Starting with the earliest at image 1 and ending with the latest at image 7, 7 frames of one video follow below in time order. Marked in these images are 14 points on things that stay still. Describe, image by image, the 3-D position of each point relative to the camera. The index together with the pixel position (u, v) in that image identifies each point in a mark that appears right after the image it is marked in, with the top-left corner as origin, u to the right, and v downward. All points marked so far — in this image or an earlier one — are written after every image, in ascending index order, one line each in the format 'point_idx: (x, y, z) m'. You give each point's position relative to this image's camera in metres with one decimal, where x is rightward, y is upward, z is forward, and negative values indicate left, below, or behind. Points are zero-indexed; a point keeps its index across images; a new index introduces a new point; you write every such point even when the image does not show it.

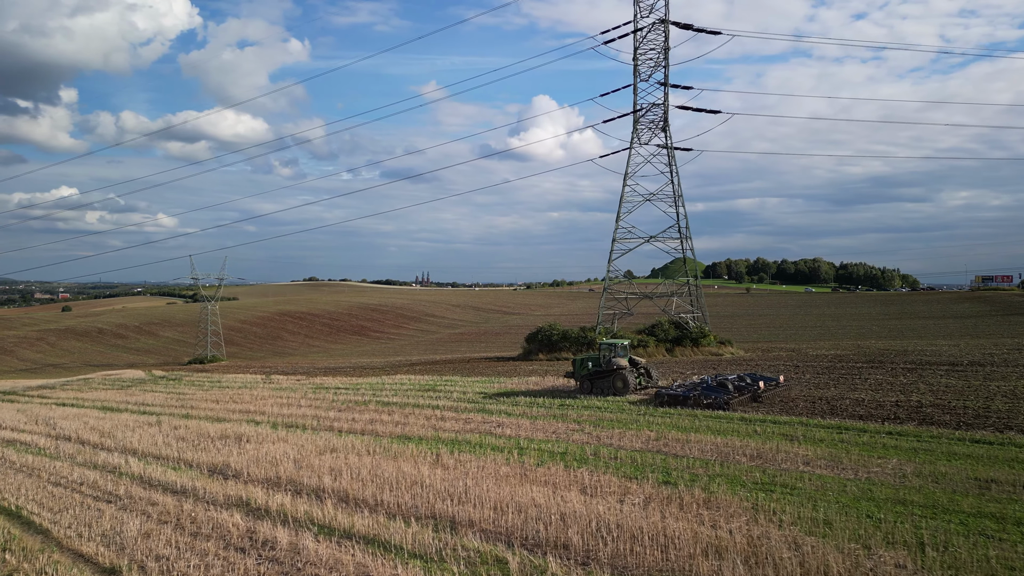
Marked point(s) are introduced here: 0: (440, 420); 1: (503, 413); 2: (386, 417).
0: (-1.7, -3.1, +16.8) m
1: (-0.2, -2.9, +16.9) m
2: (-3.1, -3.2, +18.1) m
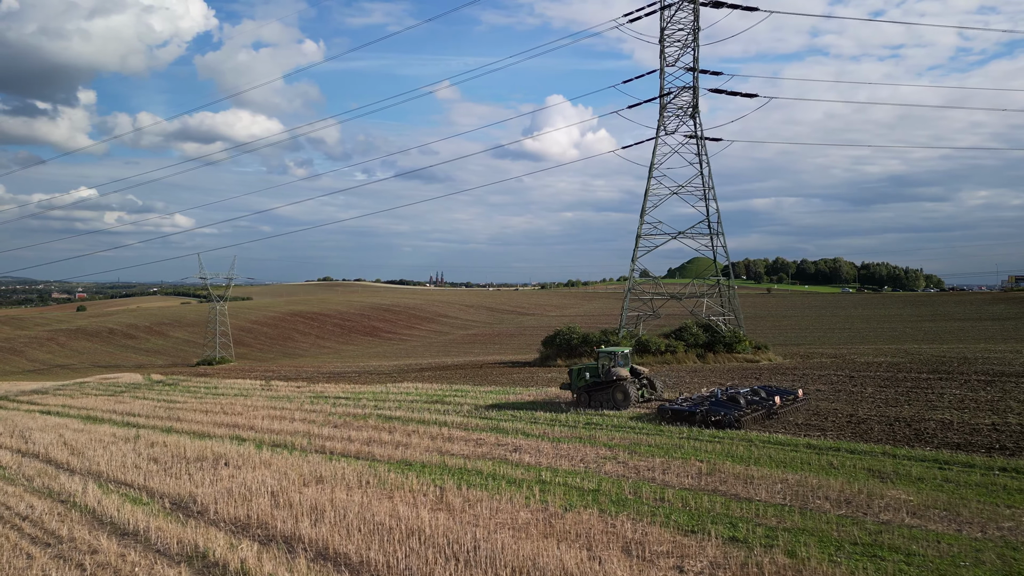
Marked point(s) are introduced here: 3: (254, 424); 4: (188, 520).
0: (-1.3, -3.1, +14.5) m
1: (+0.1, -2.9, +14.6) m
2: (-2.8, -3.2, +15.8) m
3: (-6.9, -3.6, +19.4) m
4: (-4.9, -3.5, +11.0) m
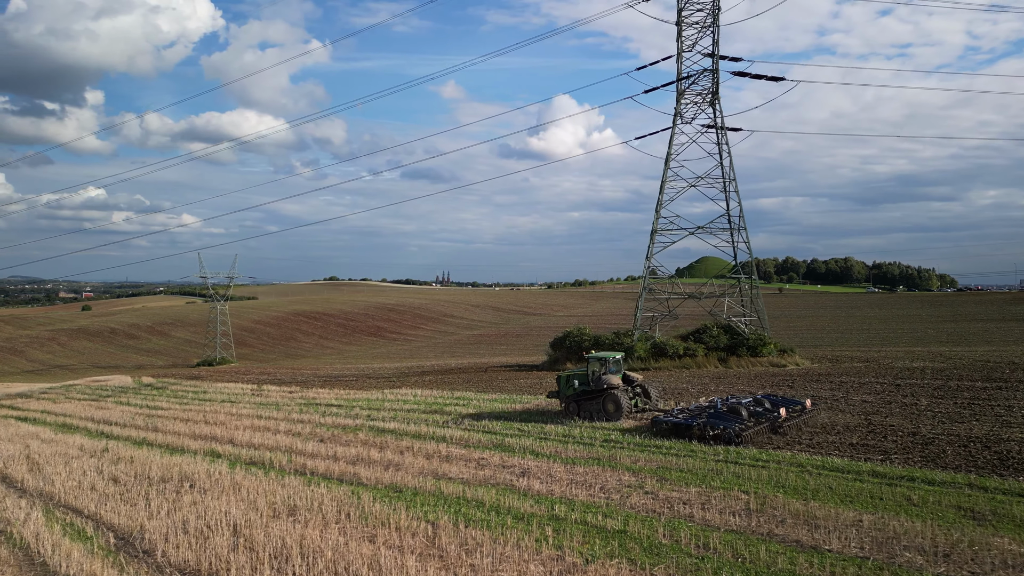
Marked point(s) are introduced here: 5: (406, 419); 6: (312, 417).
0: (-1.2, -3.0, +12.6) m
1: (+0.3, -2.9, +12.7) m
2: (-2.6, -3.1, +13.9) m
3: (-6.7, -3.6, +17.6) m
4: (-4.8, -3.4, +9.1) m
5: (-2.5, -3.1, +17.5) m
6: (-5.3, -3.4, +19.4) m
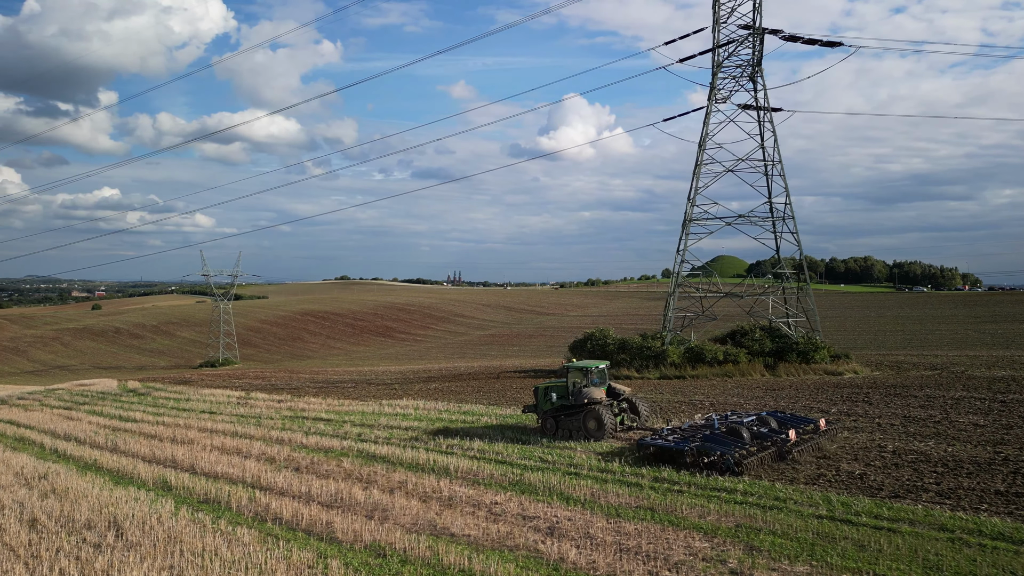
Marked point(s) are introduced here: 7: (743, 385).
0: (-0.9, -2.9, +9.6) m
1: (+0.6, -2.8, +9.7) m
2: (-2.3, -3.0, +10.9) m
3: (-6.3, -3.5, +14.6) m
4: (-4.5, -3.3, +6.2) m
5: (-2.1, -3.0, +14.5) m
6: (-4.9, -3.3, +16.4) m
7: (+6.3, -2.6, +19.9) m
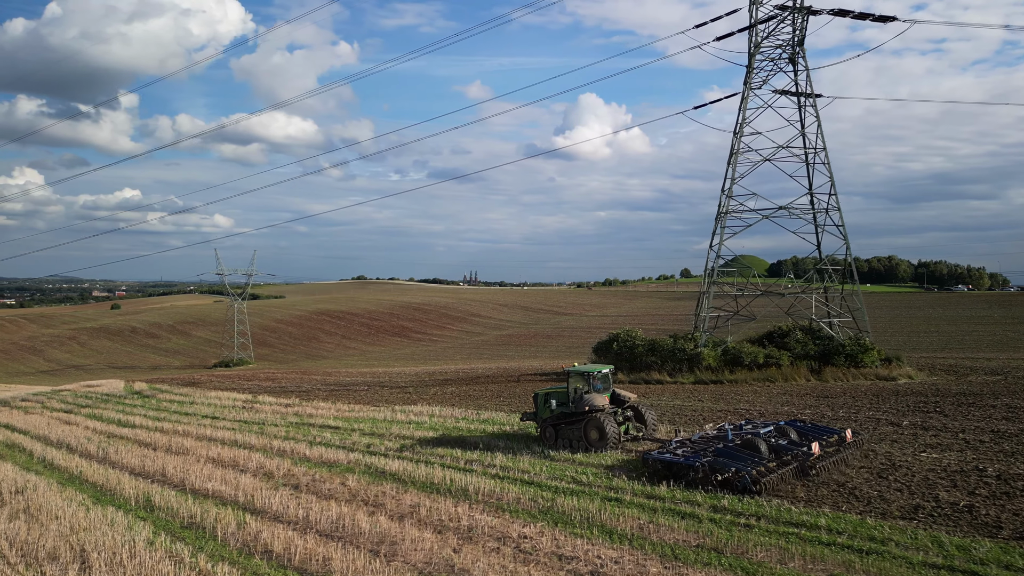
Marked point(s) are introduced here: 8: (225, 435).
0: (-0.5, -2.8, +8.1) m
1: (+0.9, -2.7, +8.1) m
2: (-1.9, -2.9, +9.4) m
3: (-5.9, -3.4, +13.2) m
4: (-4.2, -3.2, +4.7) m
5: (-1.7, -3.0, +13.0) m
6: (-4.4, -3.2, +15.0) m
7: (+6.8, -2.6, +18.1) m
8: (-6.9, -3.5, +17.6) m
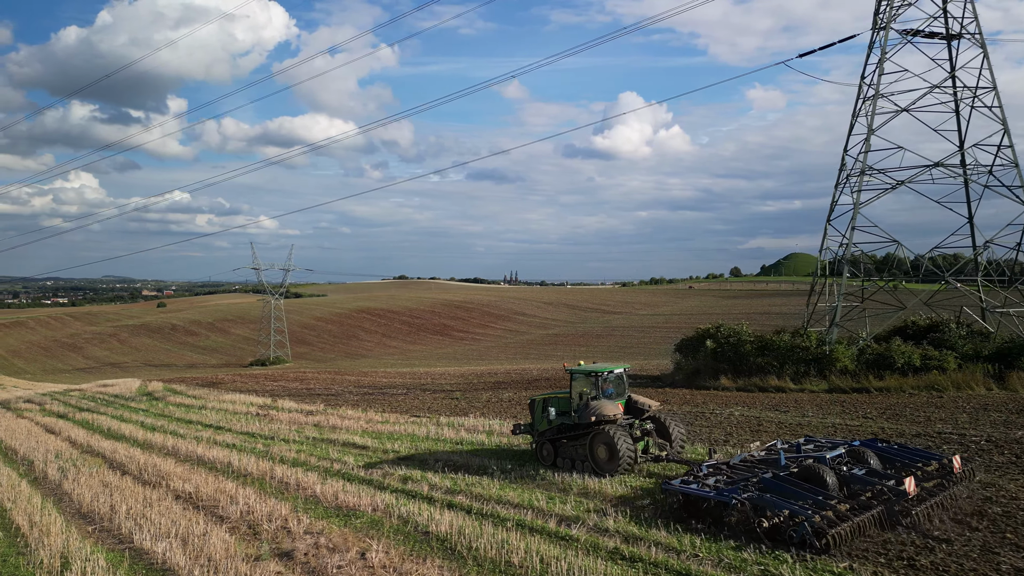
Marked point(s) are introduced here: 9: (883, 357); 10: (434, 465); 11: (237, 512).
0: (+0.5, -2.3, +3.6) m
1: (+1.9, -2.2, +3.5) m
2: (-0.8, -2.5, +5.0) m
3: (-4.6, -2.9, +9.0) m
4: (-3.4, -2.8, +0.5) m
5: (-0.4, -2.5, +8.6) m
6: (-3.0, -2.8, +10.7) m
7: (+8.4, -2.1, +13.3) m
8: (-5.3, -3.1, +13.5) m
9: (+8.0, -1.5, +16.0) m
10: (-1.1, -2.7, +11.3) m
11: (-3.4, -2.8, +9.1) m
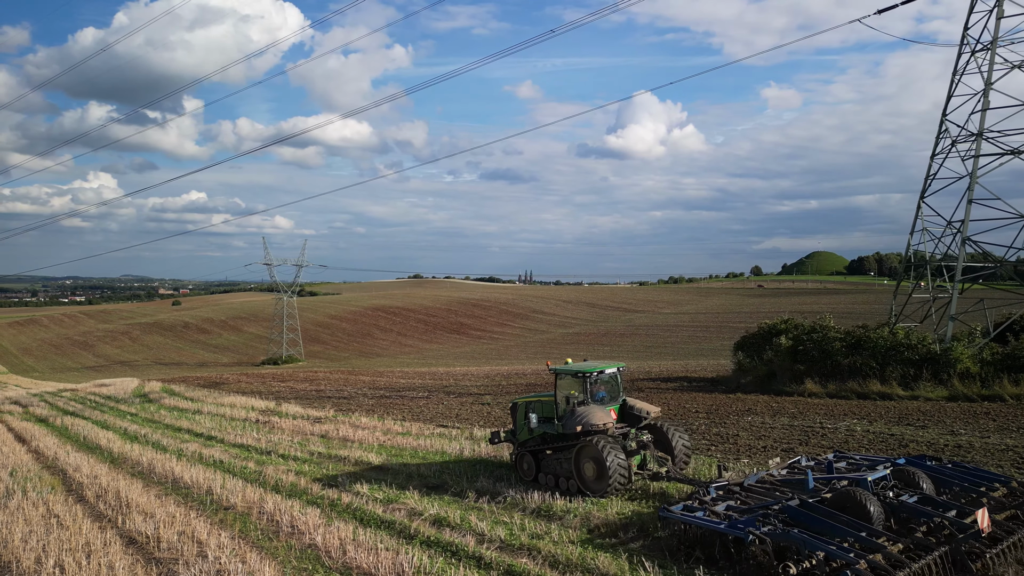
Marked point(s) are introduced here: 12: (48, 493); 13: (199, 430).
0: (+1.1, -2.1, +0.8) m
1: (+2.5, -1.9, +0.7) m
2: (-0.2, -2.2, +2.3) m
3: (-3.9, -2.6, +6.3) m
4: (-2.8, -2.5, -2.3) m
5: (+0.3, -2.2, +5.8) m
6: (-2.3, -2.5, +8.0) m
7: (+9.2, -1.8, +10.4) m
8: (-4.5, -2.8, +10.8) m
9: (+8.9, -1.2, +13.0) m
10: (-0.3, -2.4, +8.5) m
11: (-2.6, -2.5, +6.4) m
12: (-6.7, -3.0, +10.8) m
13: (-7.0, -3.1, +16.4) m
